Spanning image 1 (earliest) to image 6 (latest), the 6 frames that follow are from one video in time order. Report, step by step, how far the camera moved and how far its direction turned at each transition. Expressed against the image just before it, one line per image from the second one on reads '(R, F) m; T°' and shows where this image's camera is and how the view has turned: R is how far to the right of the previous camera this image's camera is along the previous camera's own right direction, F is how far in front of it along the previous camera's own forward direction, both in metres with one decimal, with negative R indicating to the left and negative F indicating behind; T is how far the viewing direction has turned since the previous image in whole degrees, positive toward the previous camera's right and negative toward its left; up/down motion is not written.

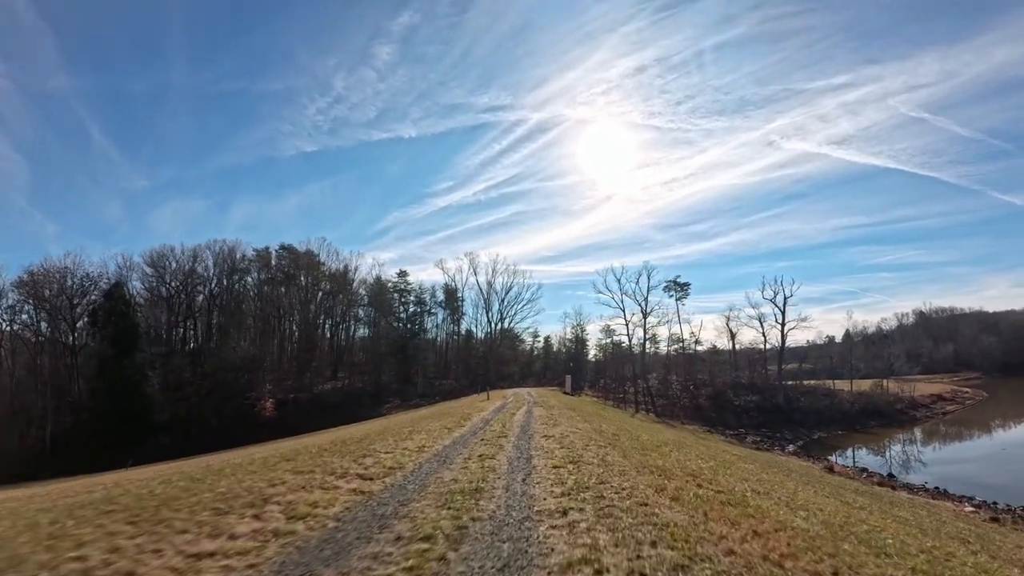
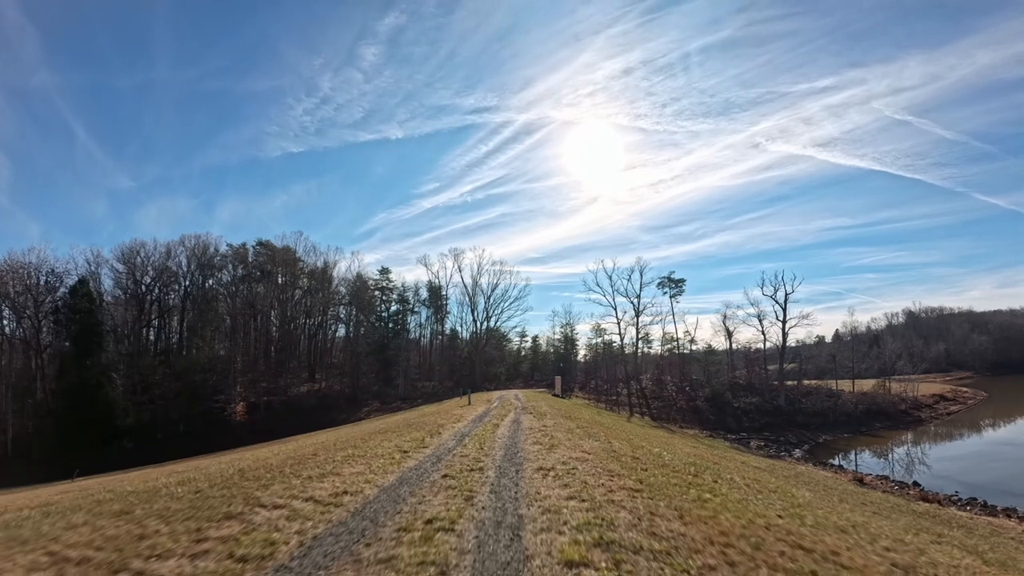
(+0.1, +3.4) m; +1°
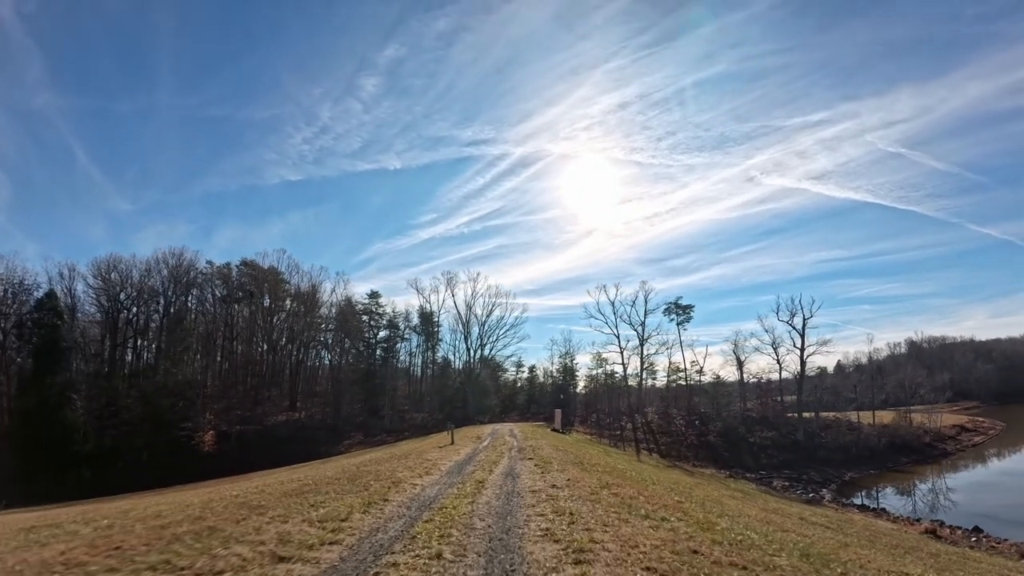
(0.0, +4.2) m; 0°
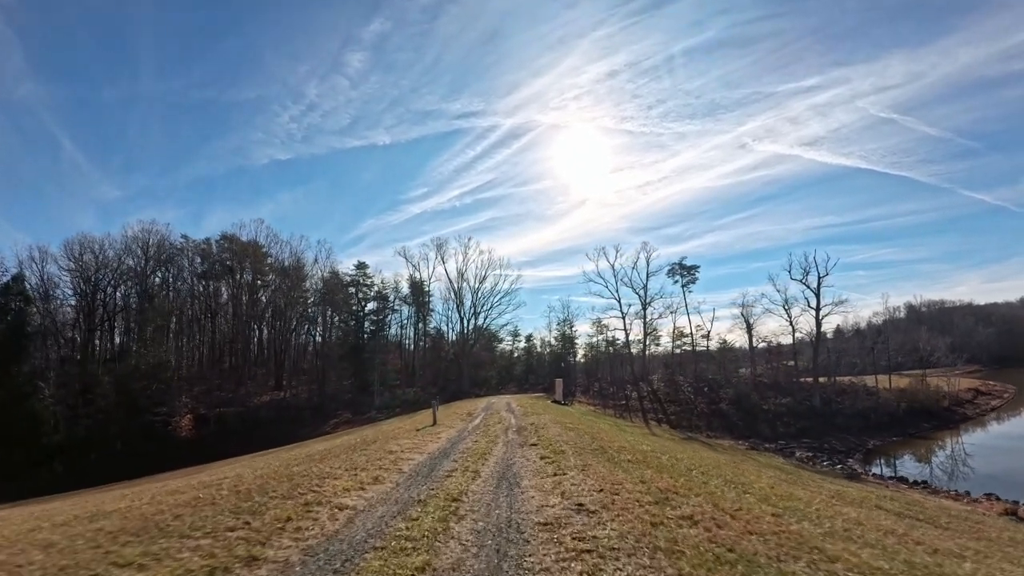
(0.0, +3.9) m; +1°
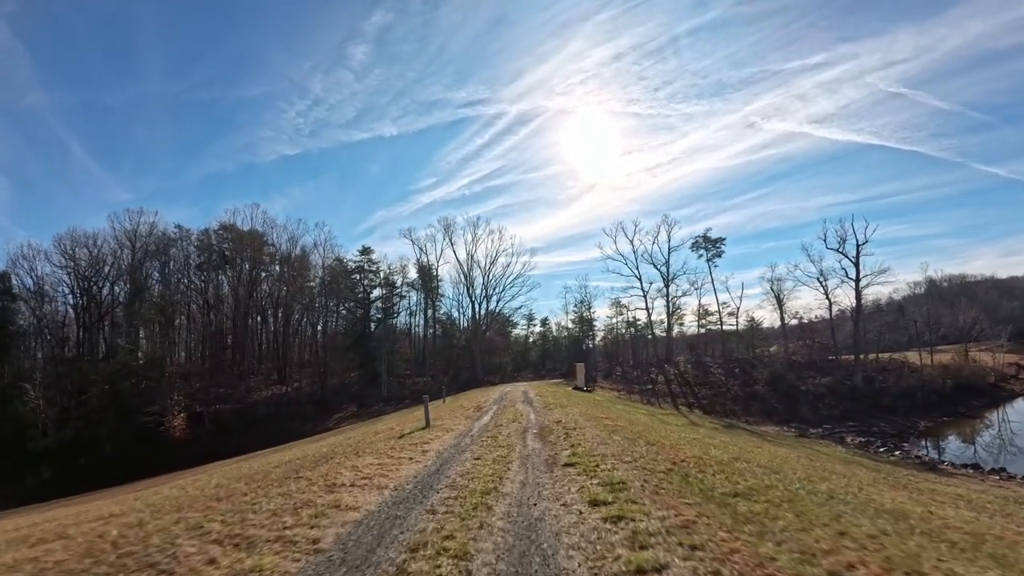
(-0.1, +3.7) m; -1°
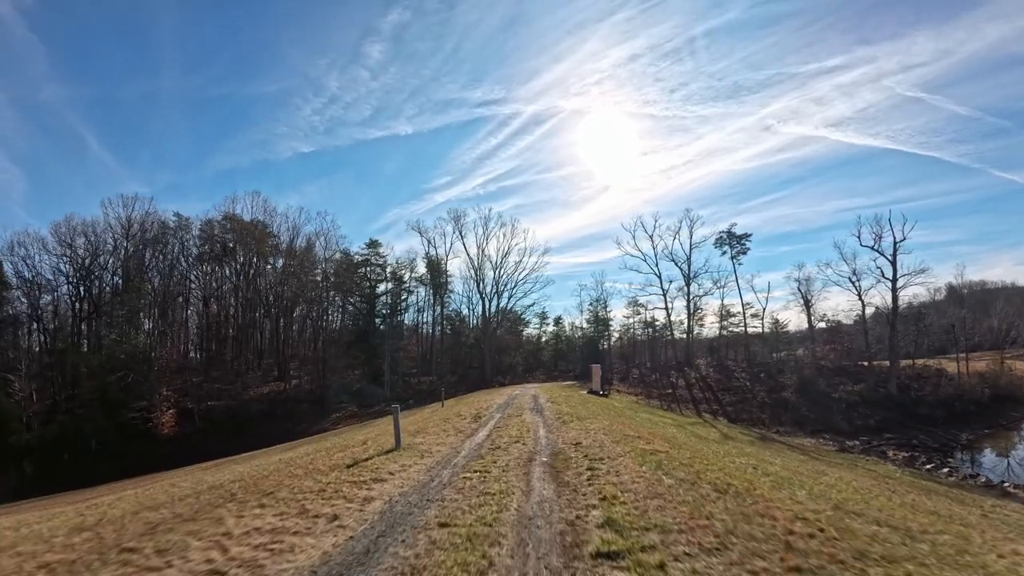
(+0.1, +2.8) m; -1°
